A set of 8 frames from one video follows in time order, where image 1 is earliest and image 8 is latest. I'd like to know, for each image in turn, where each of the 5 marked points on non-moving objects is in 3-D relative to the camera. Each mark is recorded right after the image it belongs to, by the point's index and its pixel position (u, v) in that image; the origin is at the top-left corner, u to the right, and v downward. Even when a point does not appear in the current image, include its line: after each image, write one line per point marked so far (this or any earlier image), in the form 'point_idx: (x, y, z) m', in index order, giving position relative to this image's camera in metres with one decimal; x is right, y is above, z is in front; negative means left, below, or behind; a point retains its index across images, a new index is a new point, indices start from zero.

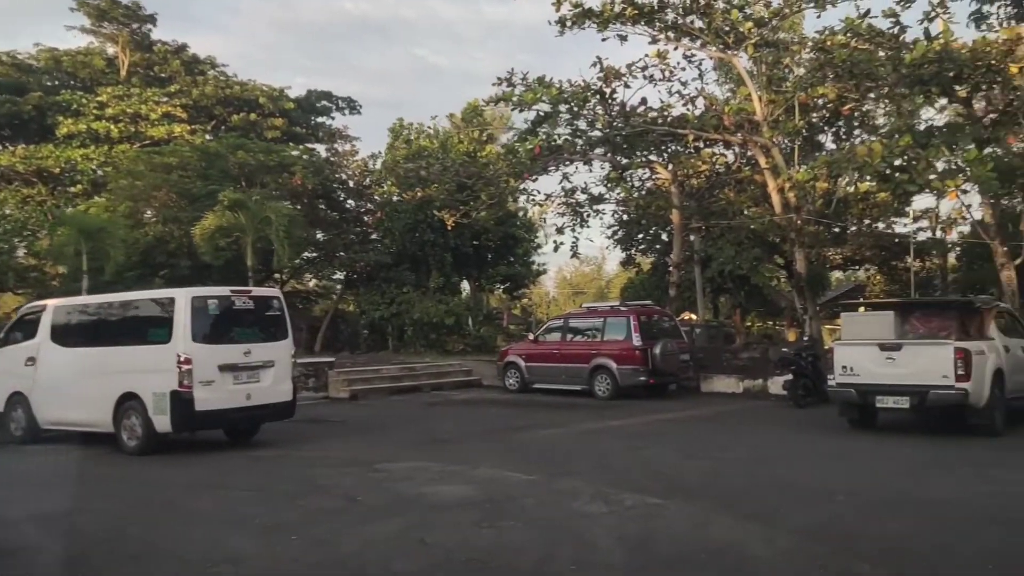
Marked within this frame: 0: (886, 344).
0: (+4.7, -0.7, +11.1) m
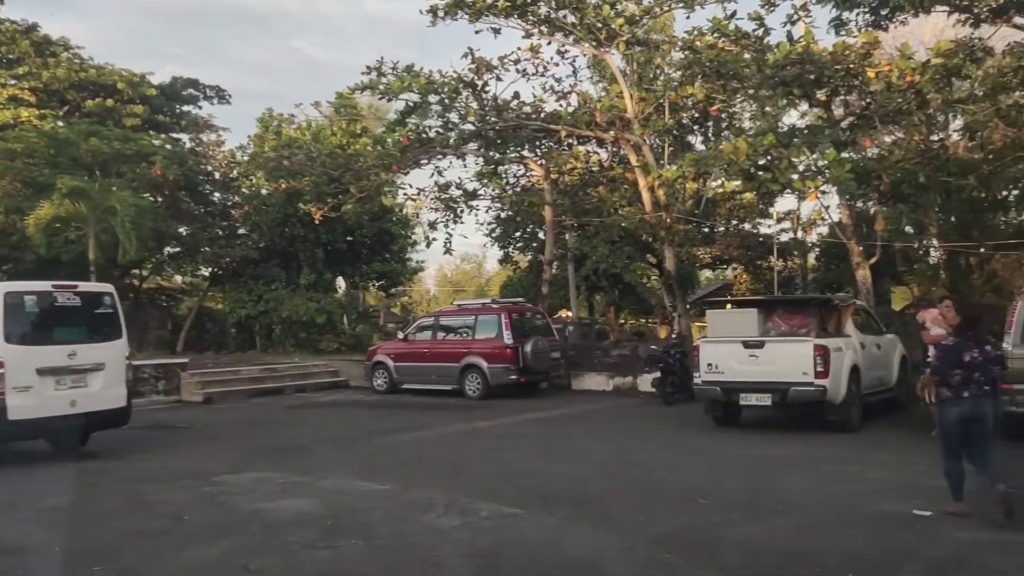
0: (+3.0, -0.7, +11.1) m
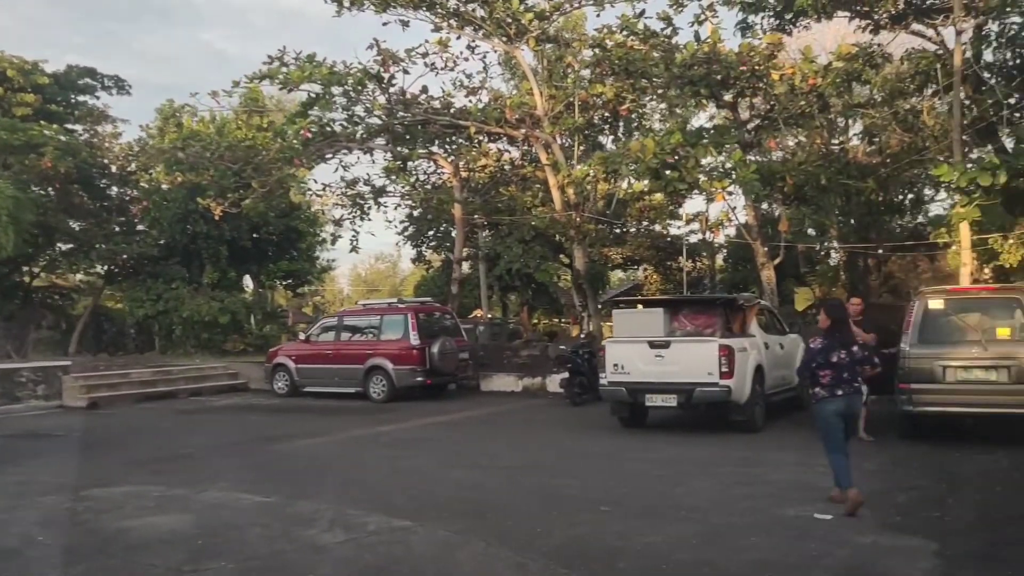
0: (+1.8, -0.7, +10.9) m
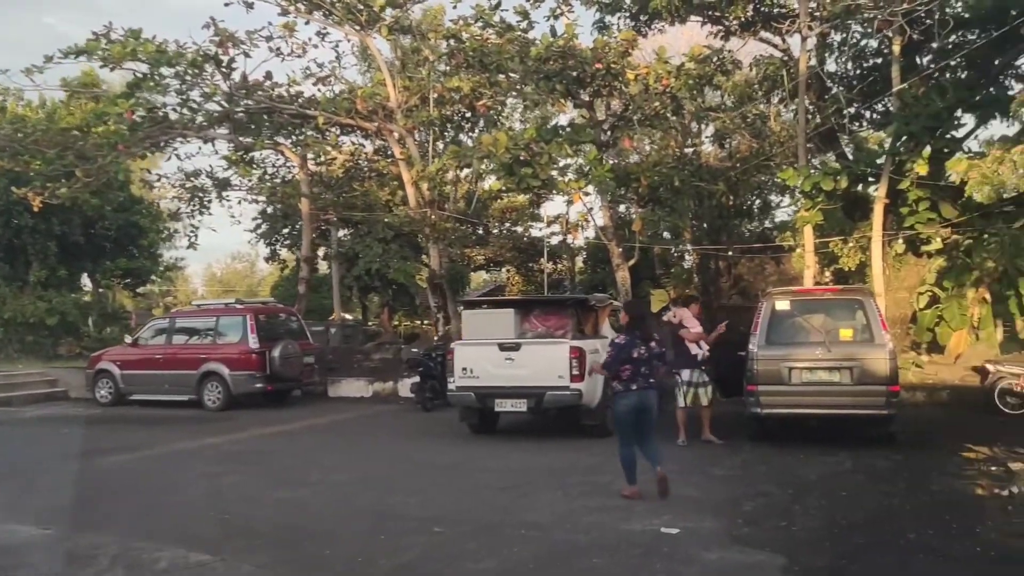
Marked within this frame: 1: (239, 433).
0: (-0.1, -0.7, +10.4) m
1: (-3.9, -2.1, +12.6) m
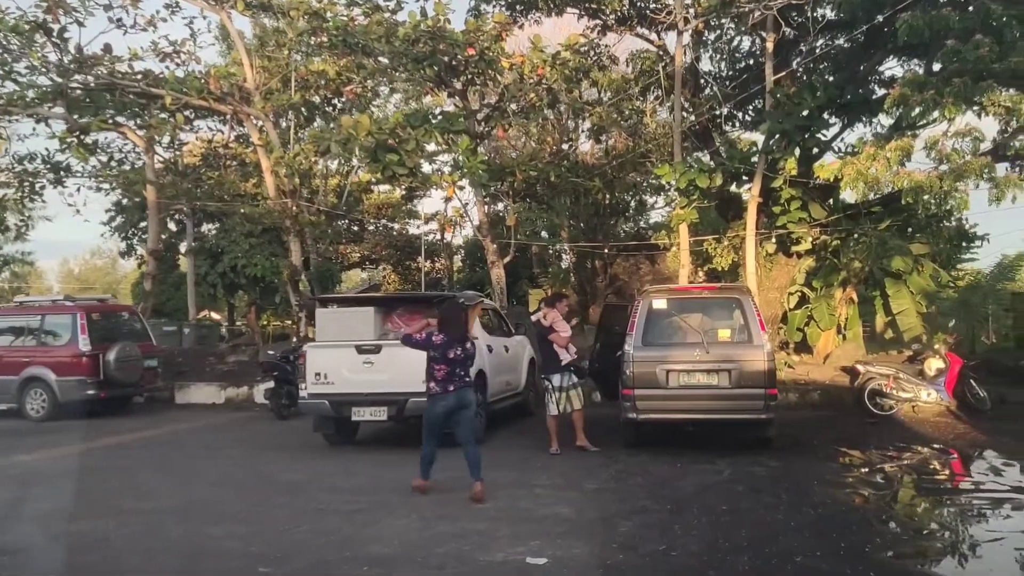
0: (-1.6, -0.6, +9.4) m
1: (-5.7, -2.0, +11.1) m
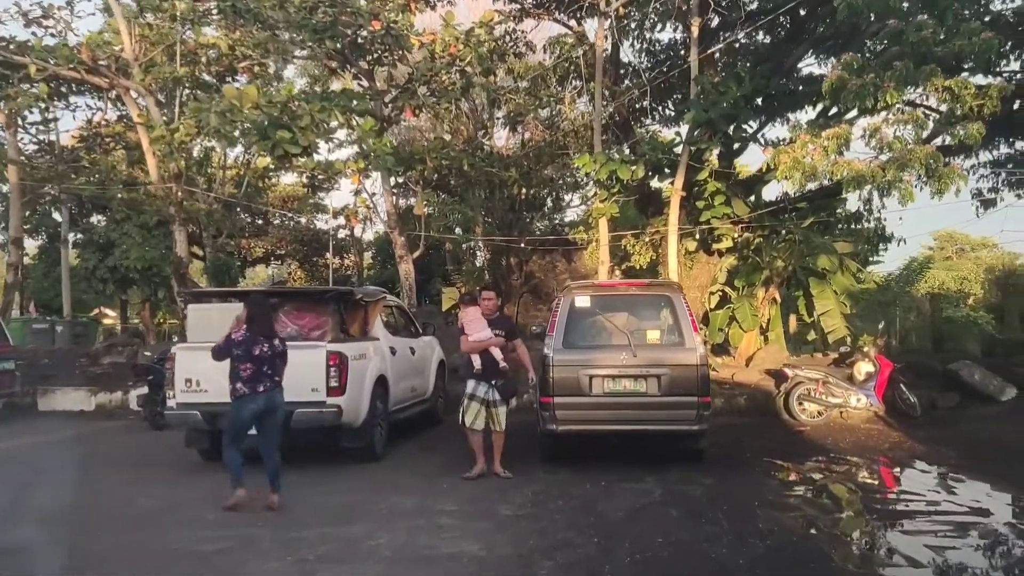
0: (-2.5, -0.6, +8.2) m
1: (-6.8, -1.9, +9.4) m
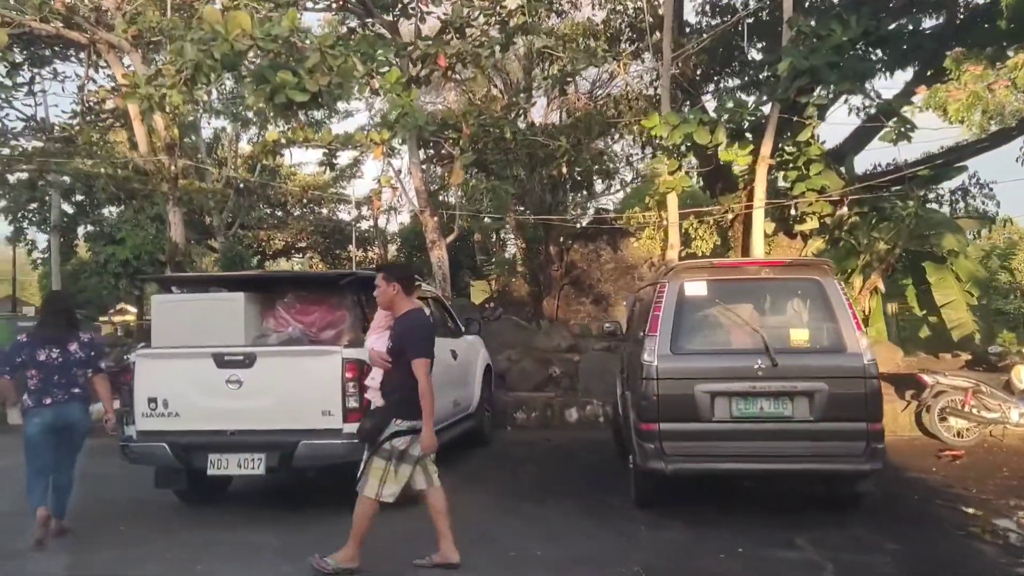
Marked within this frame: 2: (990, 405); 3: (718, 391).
0: (-1.9, -0.4, +5.9) m
1: (-6.1, -1.8, +7.3) m
2: (+4.8, -1.2, +8.8) m
3: (+1.4, -0.7, +5.8) m
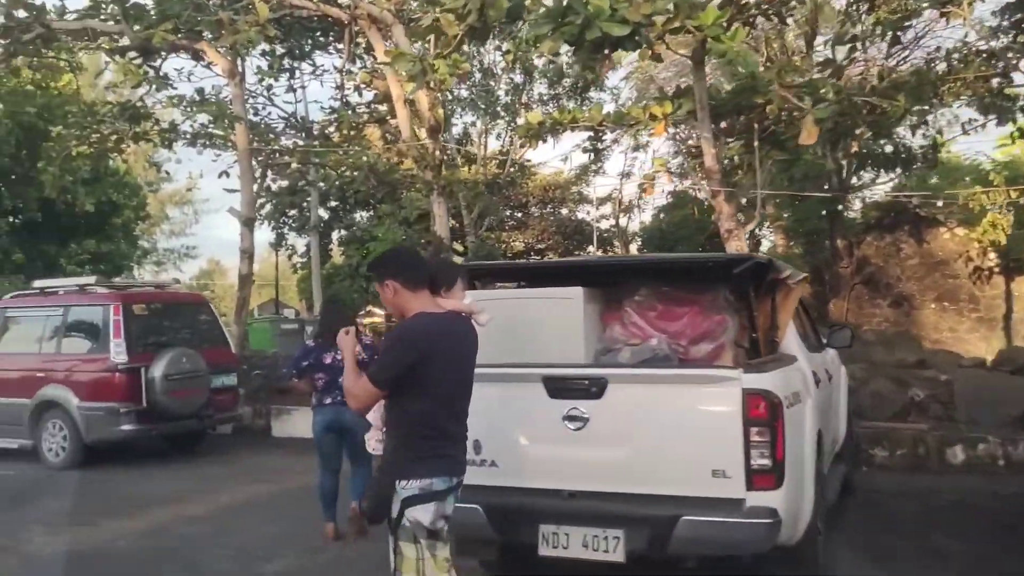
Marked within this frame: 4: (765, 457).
0: (+0.2, -0.4, +4.0) m
1: (-3.5, -1.8, +6.4) m
2: (+7.5, -1.1, +5.1) m
3: (+3.4, -0.6, +3.0) m
4: (+1.0, -0.7, +3.8) m
